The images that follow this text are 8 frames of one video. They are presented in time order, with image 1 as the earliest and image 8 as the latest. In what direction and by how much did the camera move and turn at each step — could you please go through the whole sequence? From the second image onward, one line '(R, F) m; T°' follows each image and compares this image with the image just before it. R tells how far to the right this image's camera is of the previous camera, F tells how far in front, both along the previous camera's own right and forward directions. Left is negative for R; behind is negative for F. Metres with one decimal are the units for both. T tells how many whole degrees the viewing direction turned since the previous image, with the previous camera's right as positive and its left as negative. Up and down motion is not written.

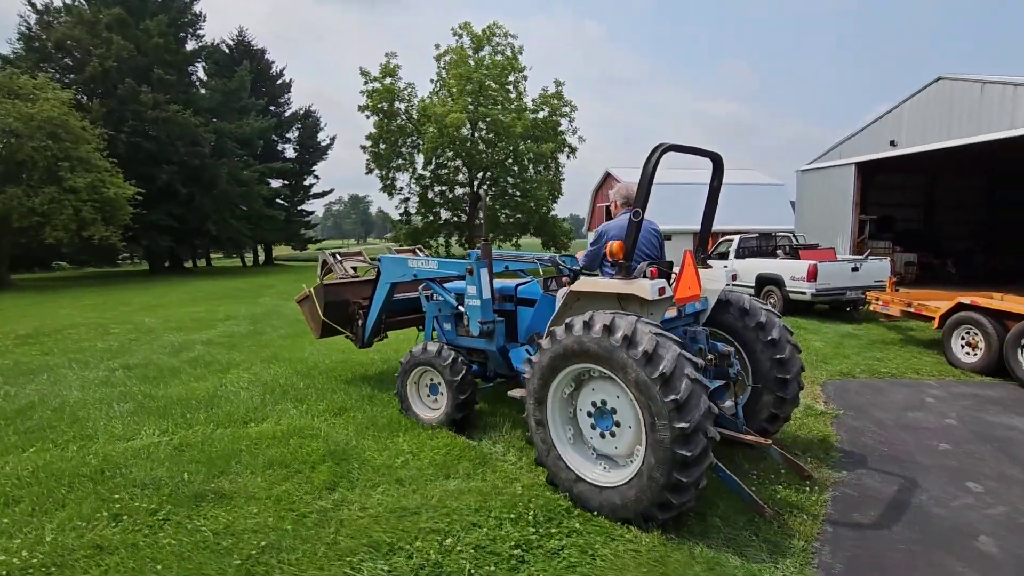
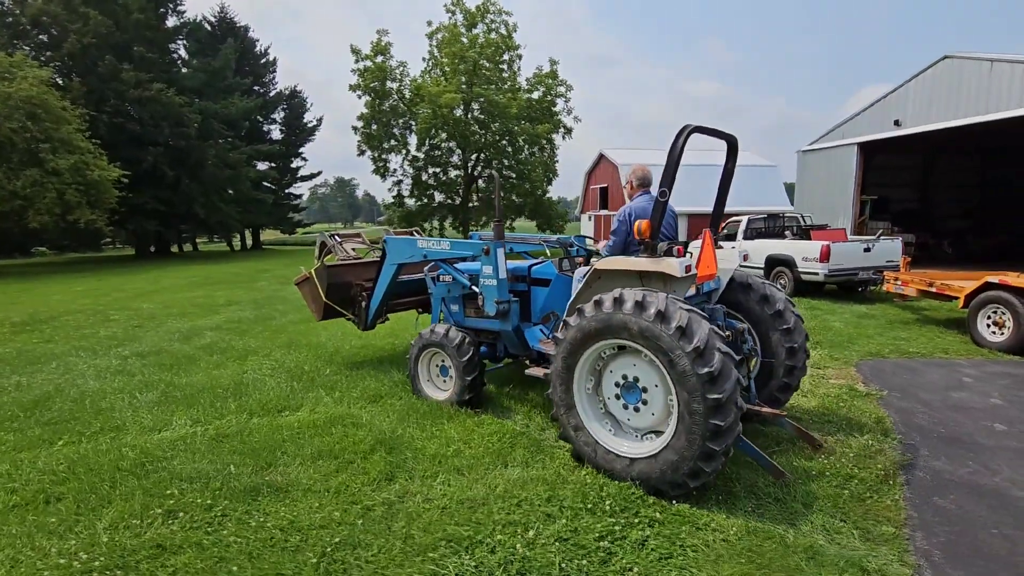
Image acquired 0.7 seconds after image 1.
(-0.4, +0.1) m; +1°
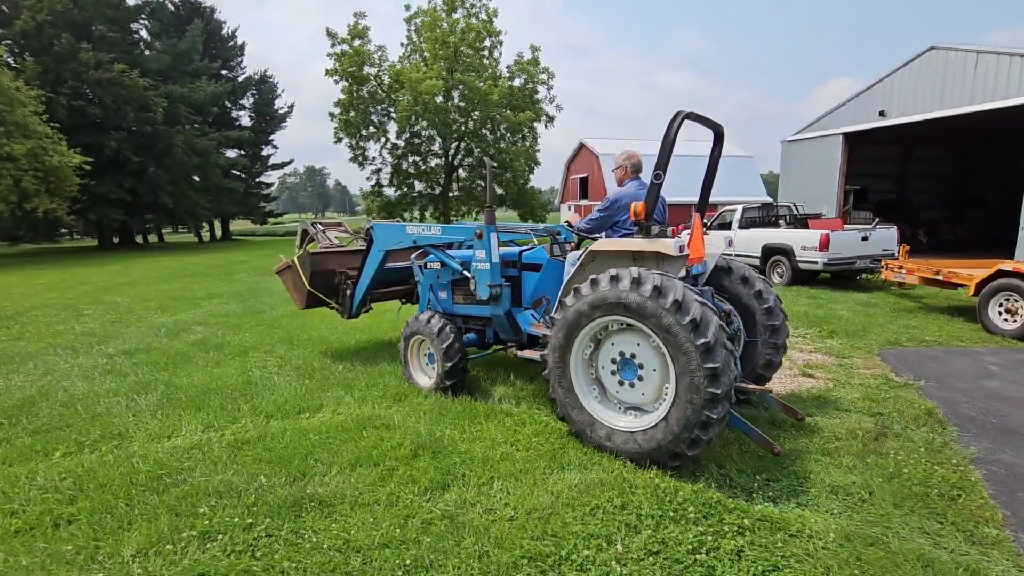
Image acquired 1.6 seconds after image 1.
(-0.5, +0.3) m; +3°
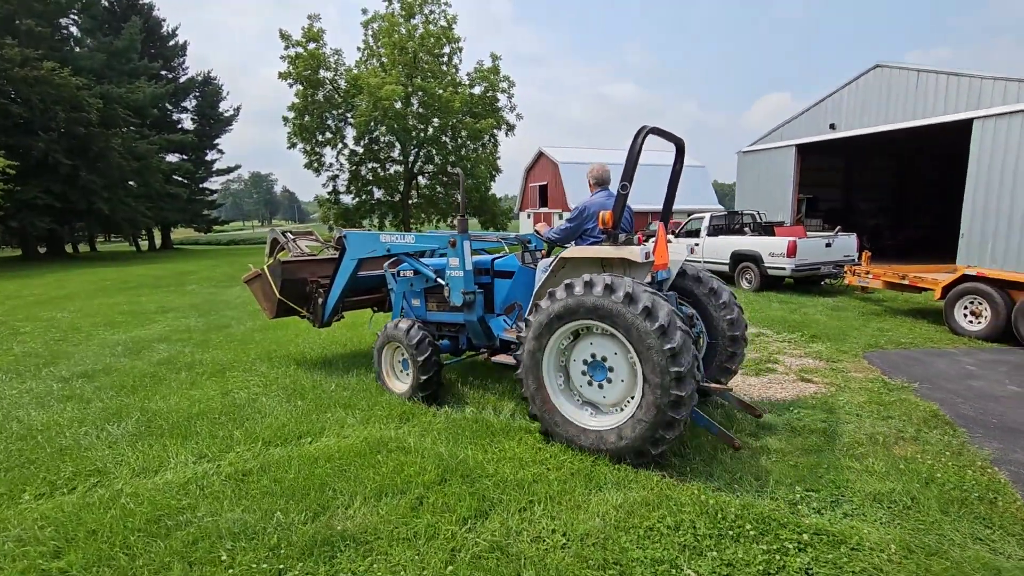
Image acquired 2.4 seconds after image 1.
(-0.4, +0.2) m; +5°
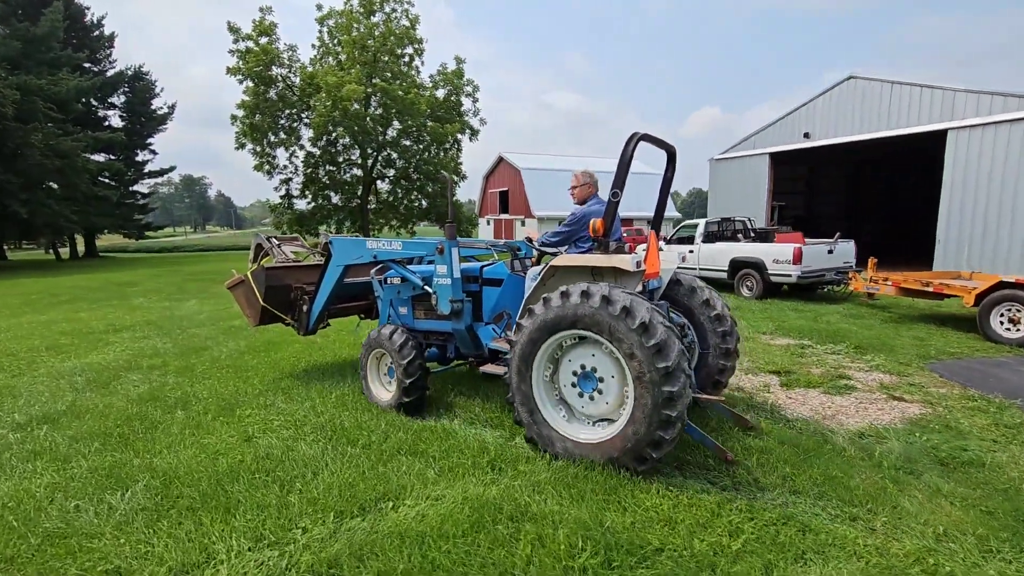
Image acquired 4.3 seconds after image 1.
(-1.0, +0.7) m; +6°
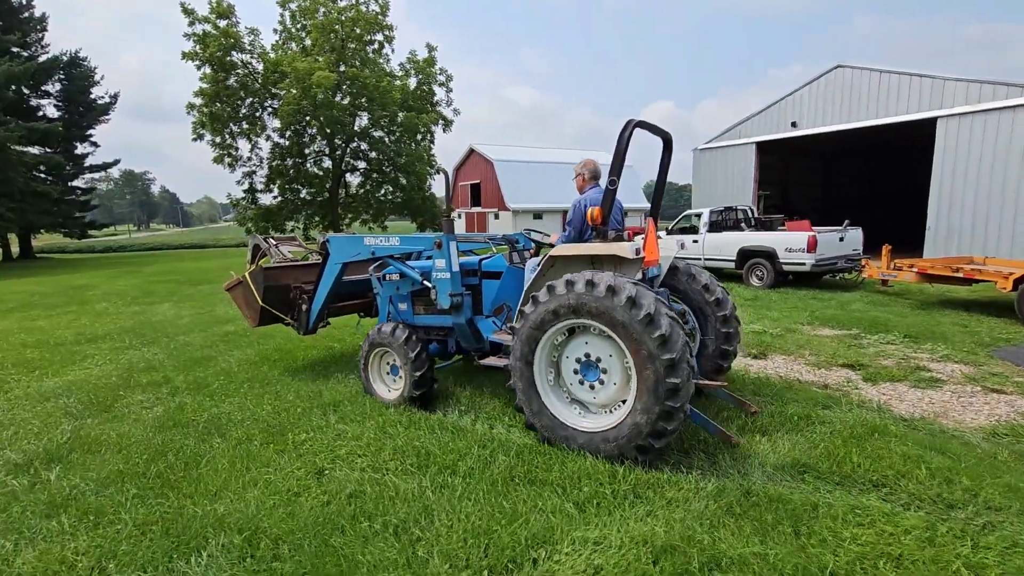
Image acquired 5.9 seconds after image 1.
(-0.9, +0.5) m; +4°
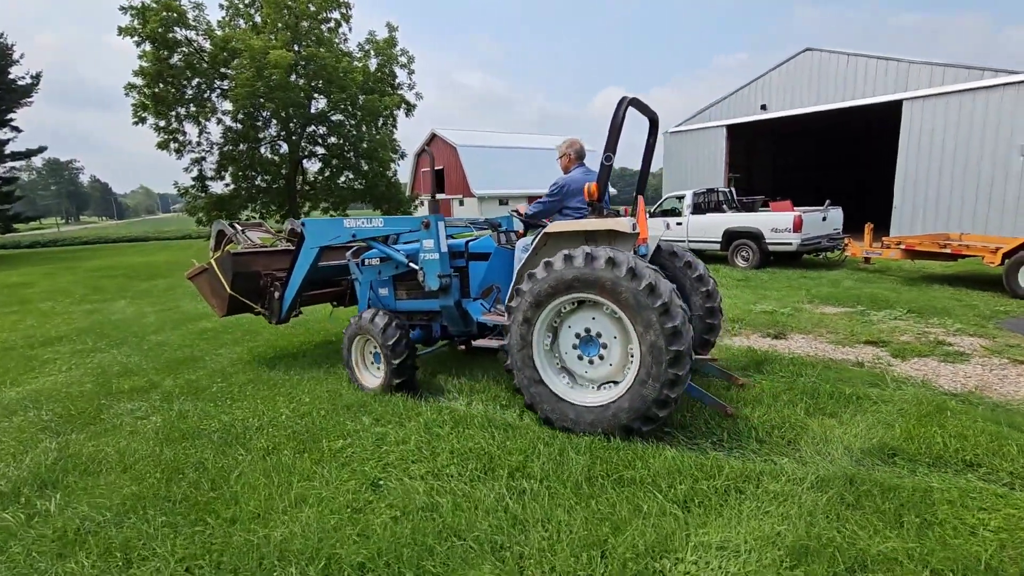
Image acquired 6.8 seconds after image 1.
(-0.6, +0.3) m; +5°
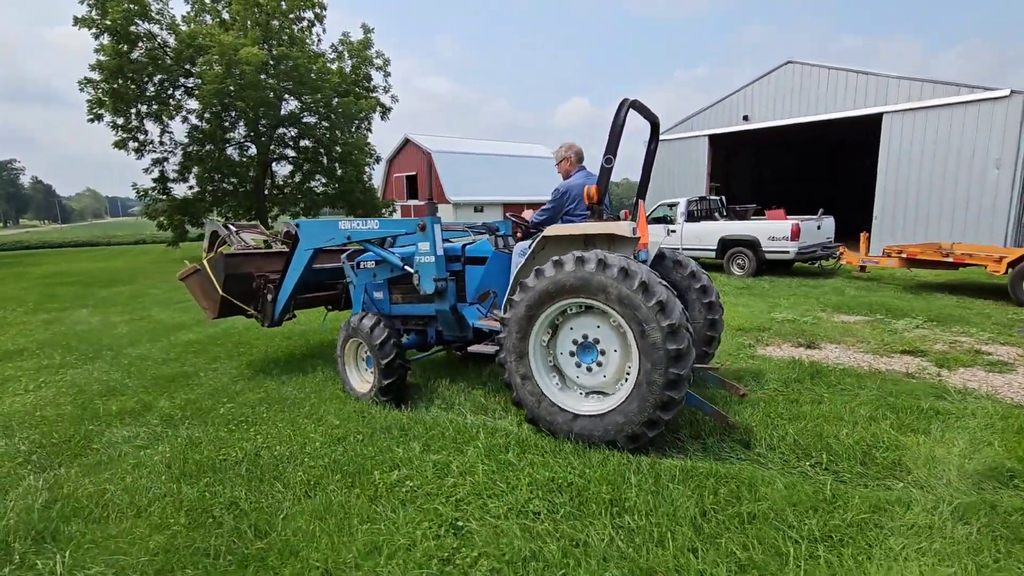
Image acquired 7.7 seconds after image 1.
(-0.6, +0.4) m; +4°
